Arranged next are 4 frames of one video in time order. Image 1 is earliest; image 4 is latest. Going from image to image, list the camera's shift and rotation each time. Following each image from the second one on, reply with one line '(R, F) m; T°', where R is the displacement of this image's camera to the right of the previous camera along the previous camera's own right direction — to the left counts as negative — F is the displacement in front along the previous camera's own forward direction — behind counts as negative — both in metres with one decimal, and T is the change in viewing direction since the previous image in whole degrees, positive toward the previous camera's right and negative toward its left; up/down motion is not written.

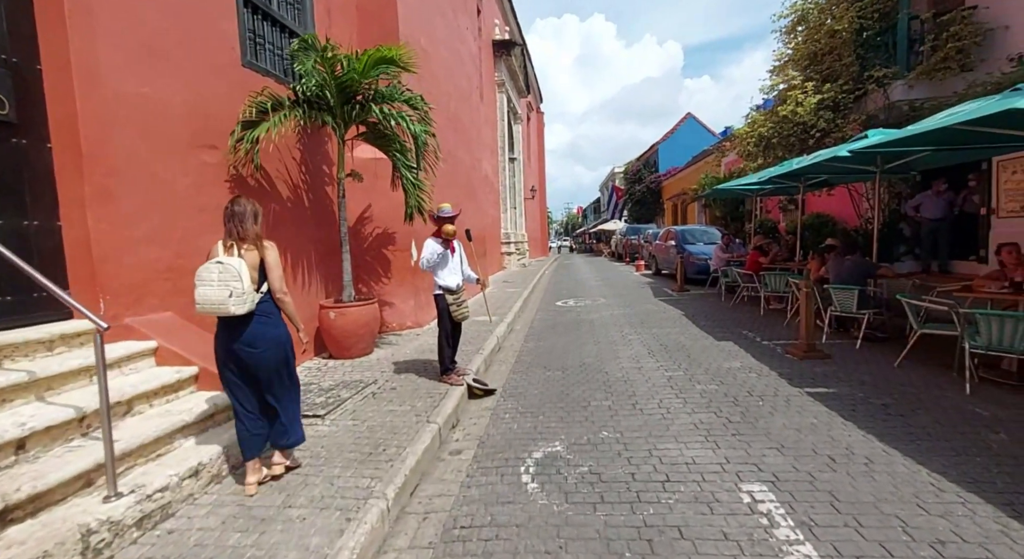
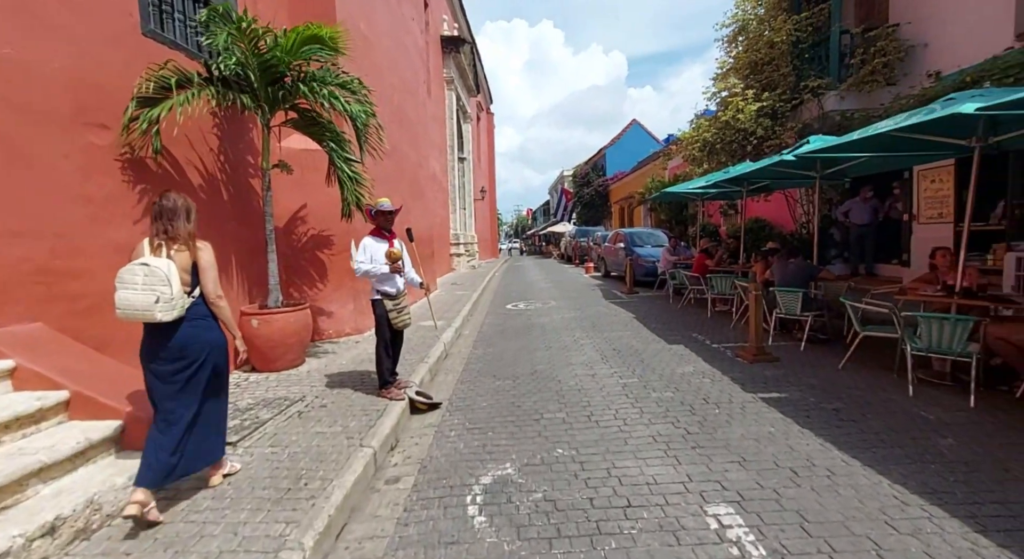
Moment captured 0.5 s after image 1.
(0.0, +0.4) m; +6°
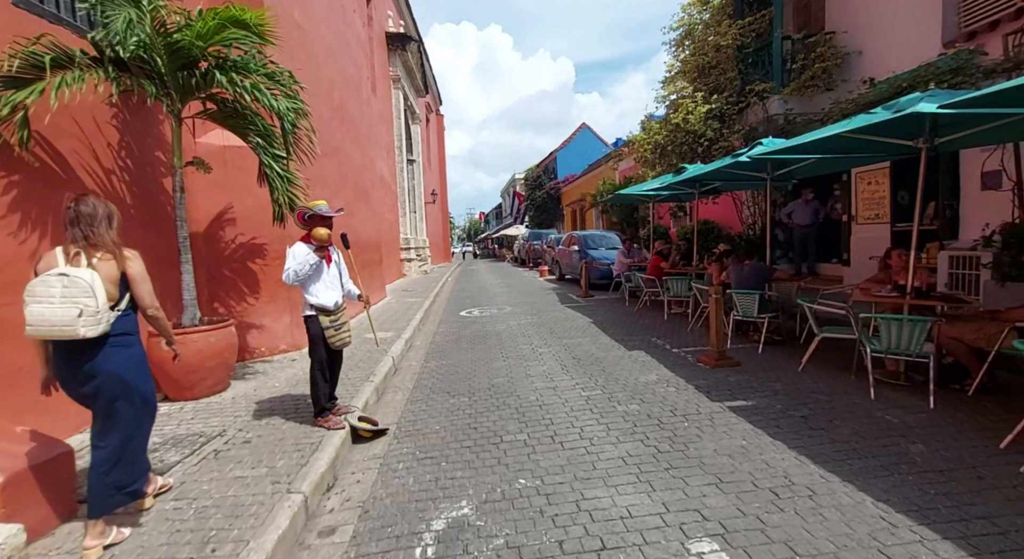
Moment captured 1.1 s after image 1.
(0.0, +0.4) m; +5°
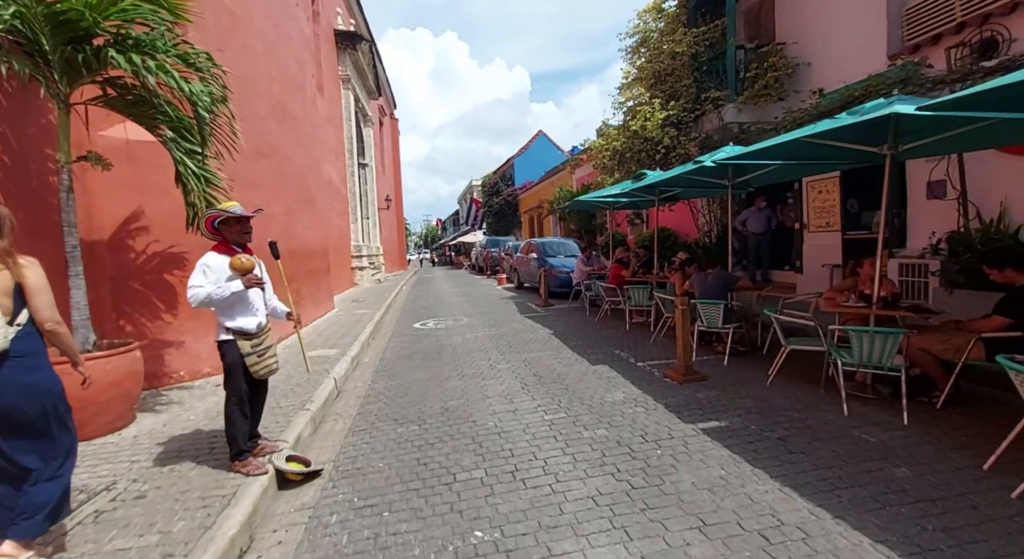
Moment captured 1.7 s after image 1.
(0.0, +0.5) m; +5°
